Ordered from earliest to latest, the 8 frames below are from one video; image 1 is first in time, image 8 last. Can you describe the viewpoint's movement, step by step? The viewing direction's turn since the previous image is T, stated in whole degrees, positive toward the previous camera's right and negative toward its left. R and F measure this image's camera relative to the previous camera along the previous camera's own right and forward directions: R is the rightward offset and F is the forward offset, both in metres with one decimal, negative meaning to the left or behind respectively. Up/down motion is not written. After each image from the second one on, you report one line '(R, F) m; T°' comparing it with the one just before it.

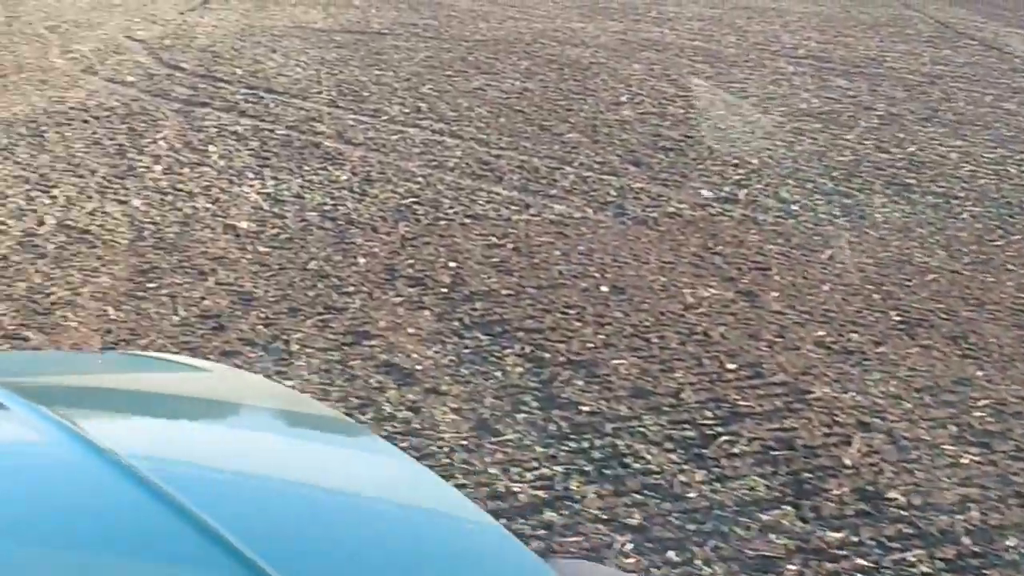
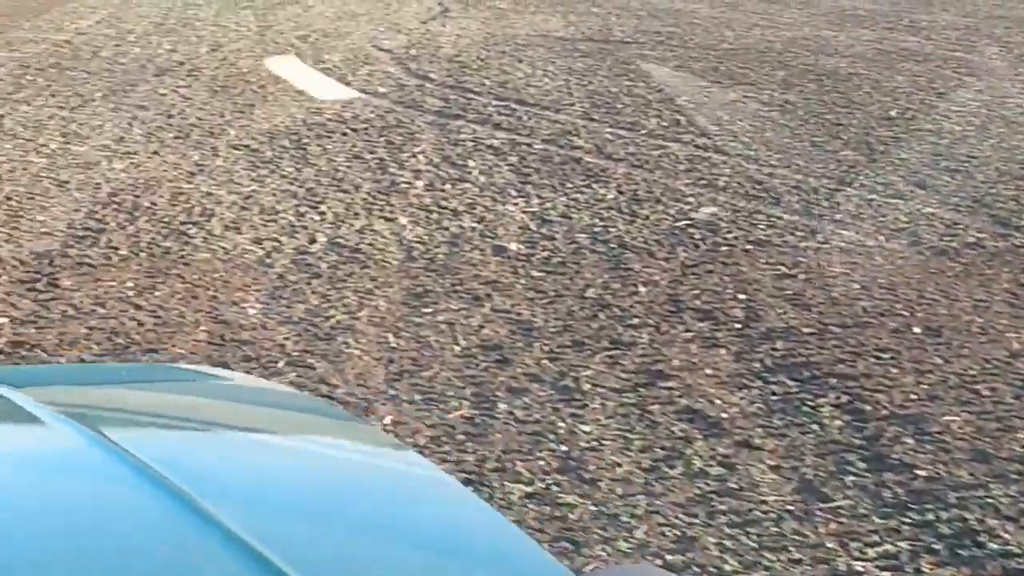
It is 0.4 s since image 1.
(-0.4, +0.4) m; -9°
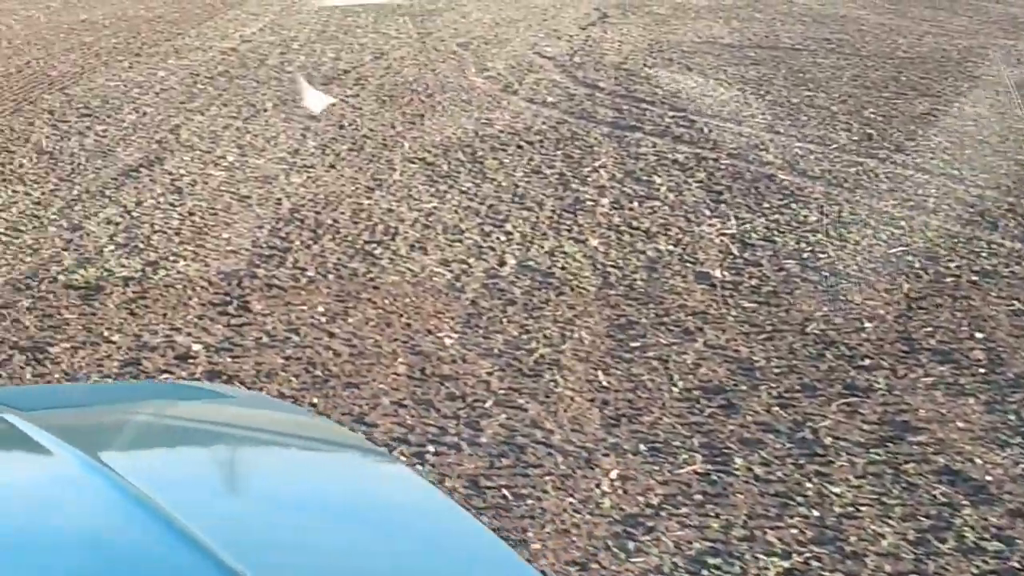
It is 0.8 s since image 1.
(-0.4, +0.5) m; -6°
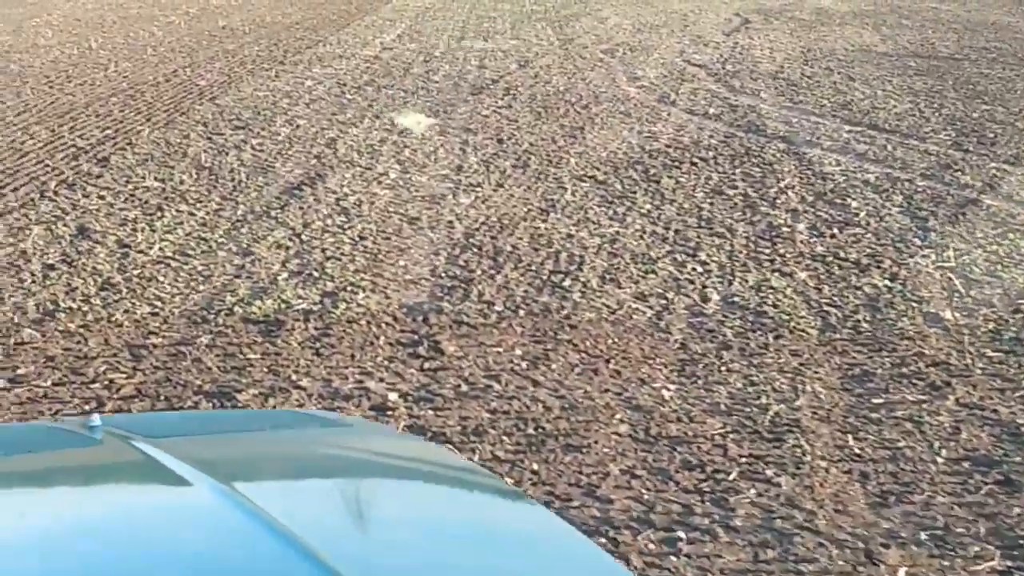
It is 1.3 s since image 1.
(-0.5, +0.7) m; -5°
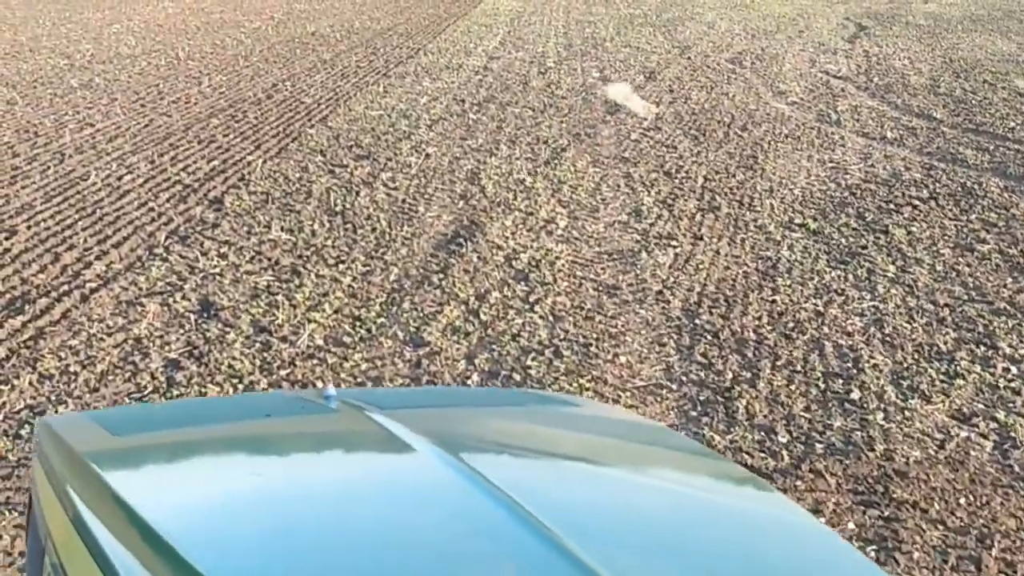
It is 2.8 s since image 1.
(-0.9, +1.9) m; -2°
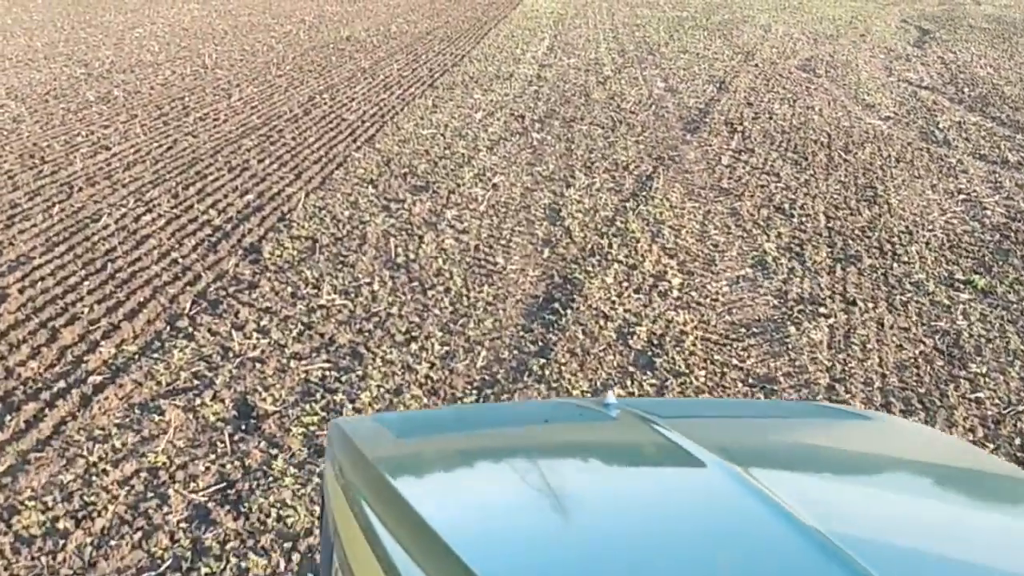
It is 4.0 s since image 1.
(-0.4, +1.6) m; -1°
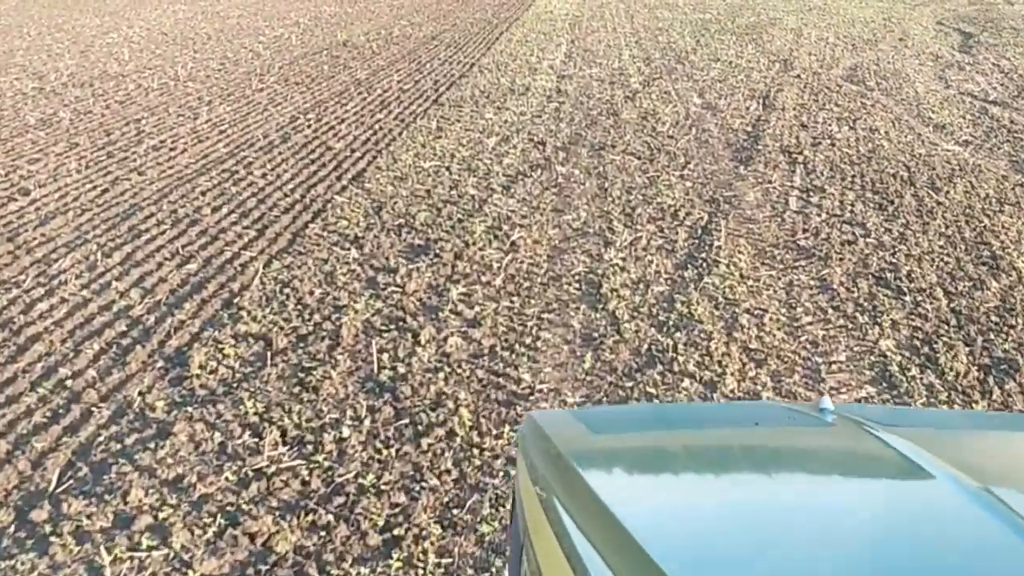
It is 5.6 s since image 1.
(-0.1, +2.1) m; 0°
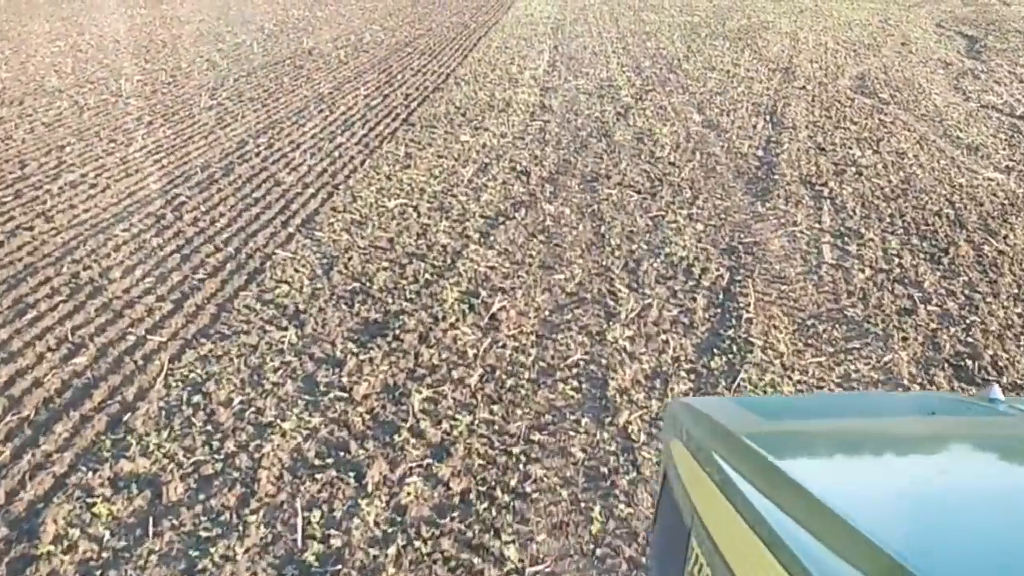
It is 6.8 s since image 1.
(0.0, +1.5) m; +1°
